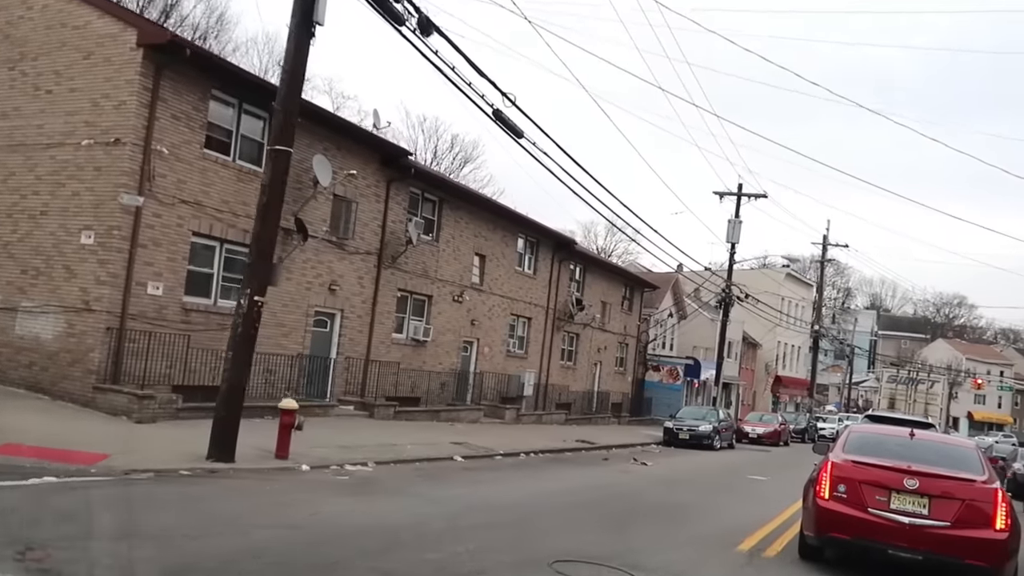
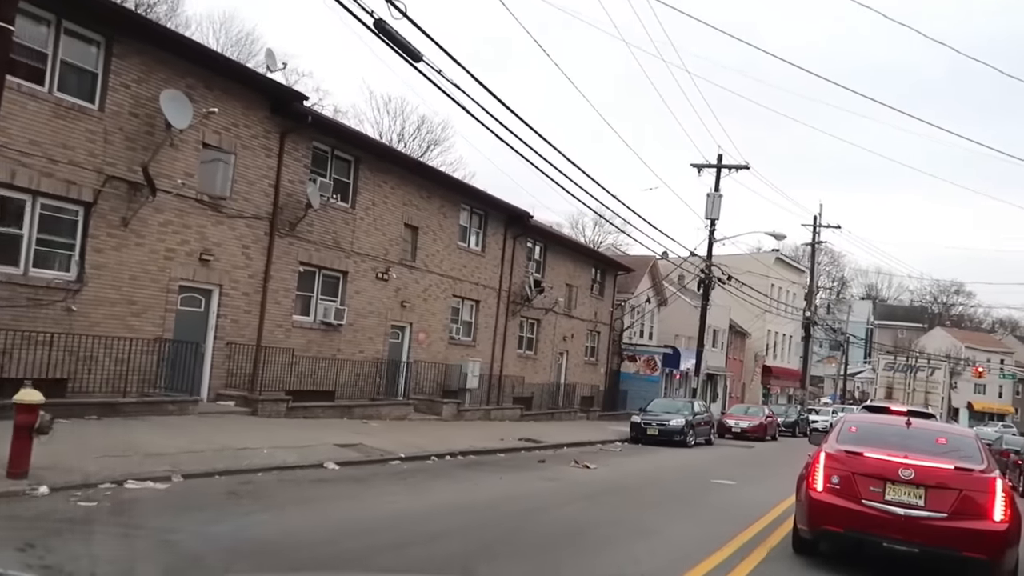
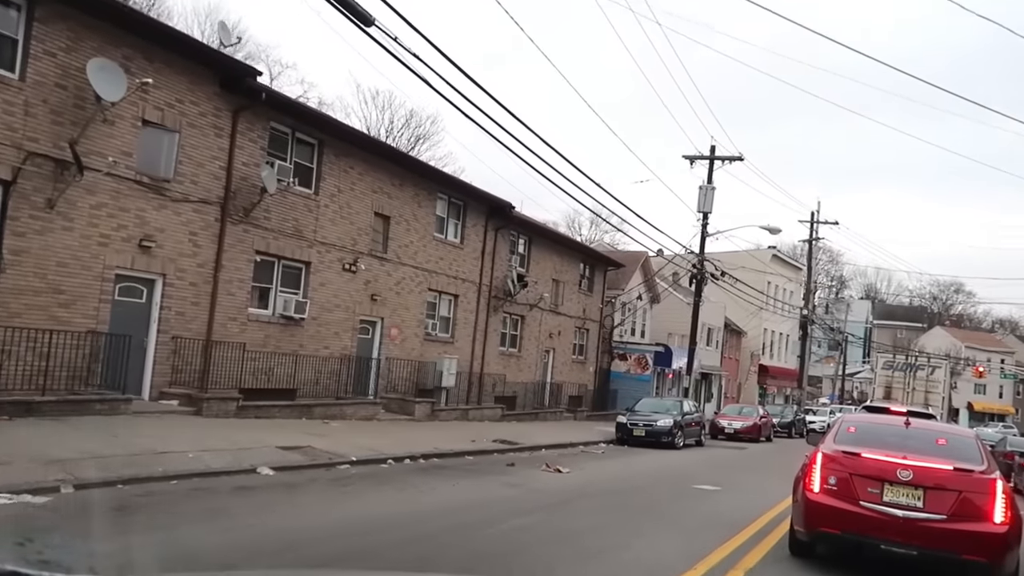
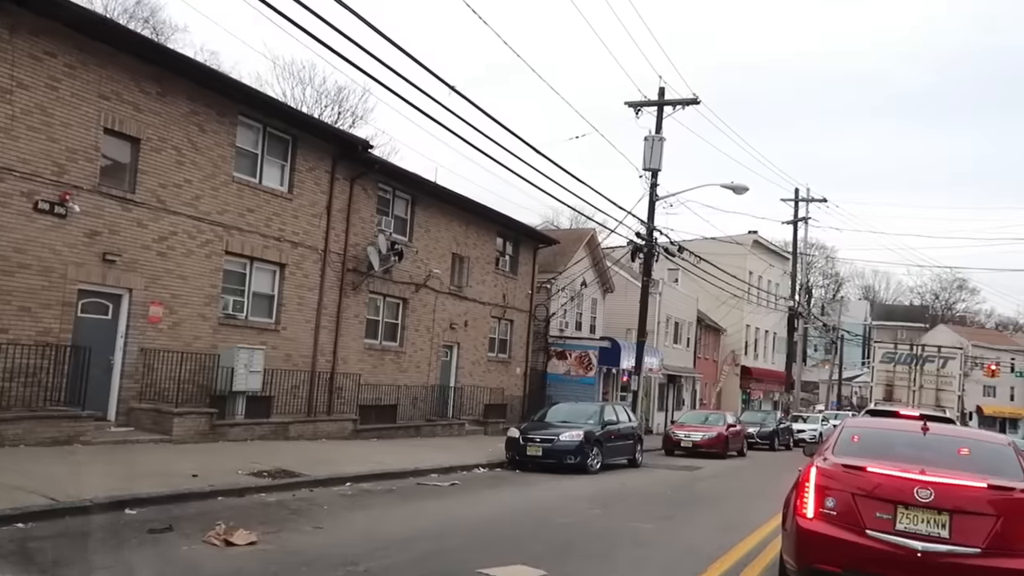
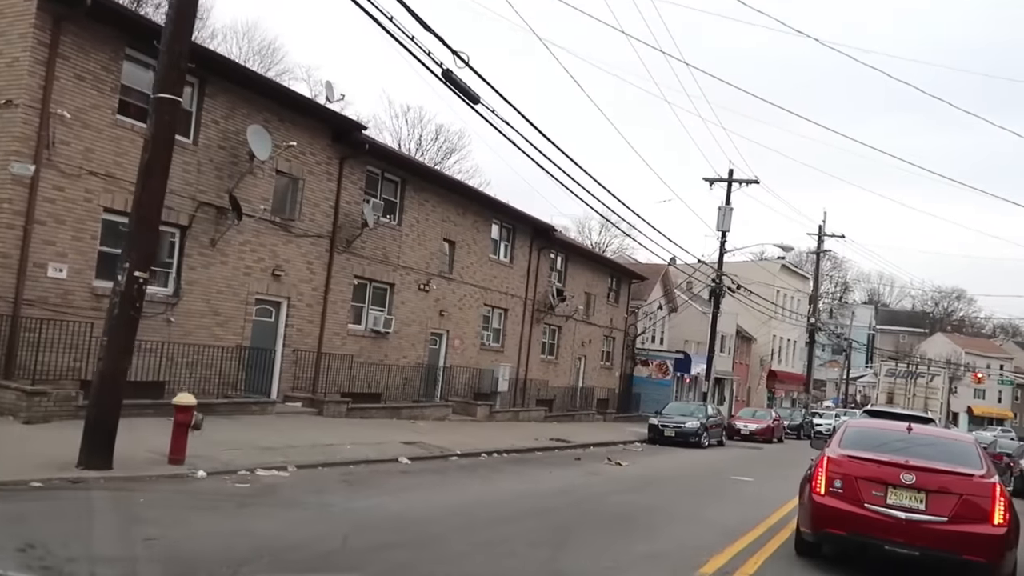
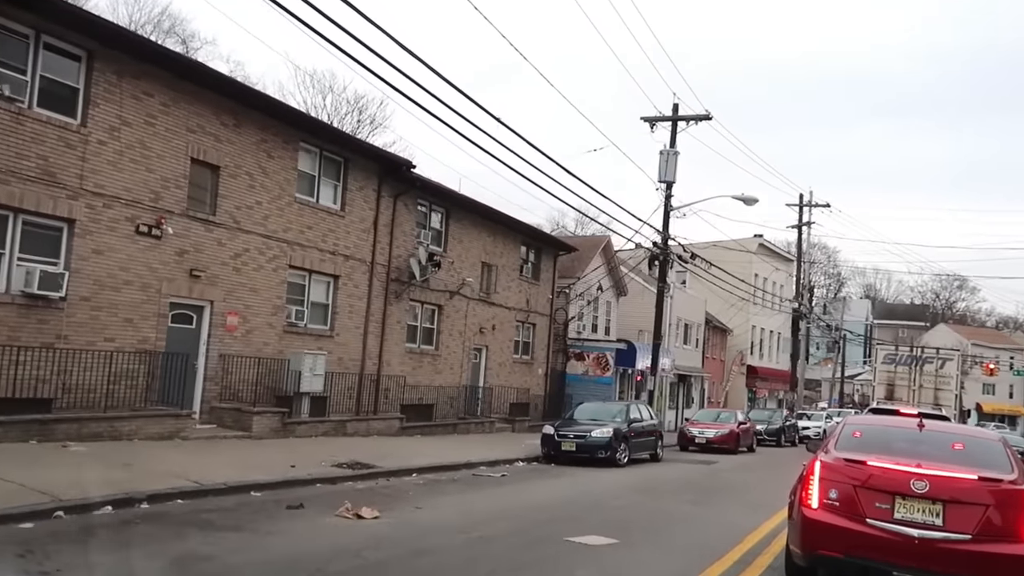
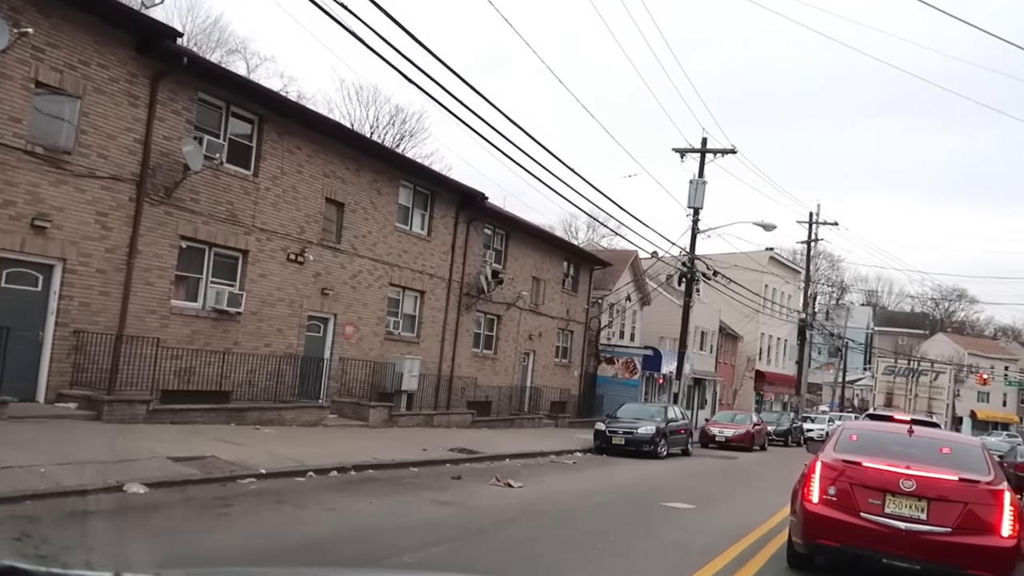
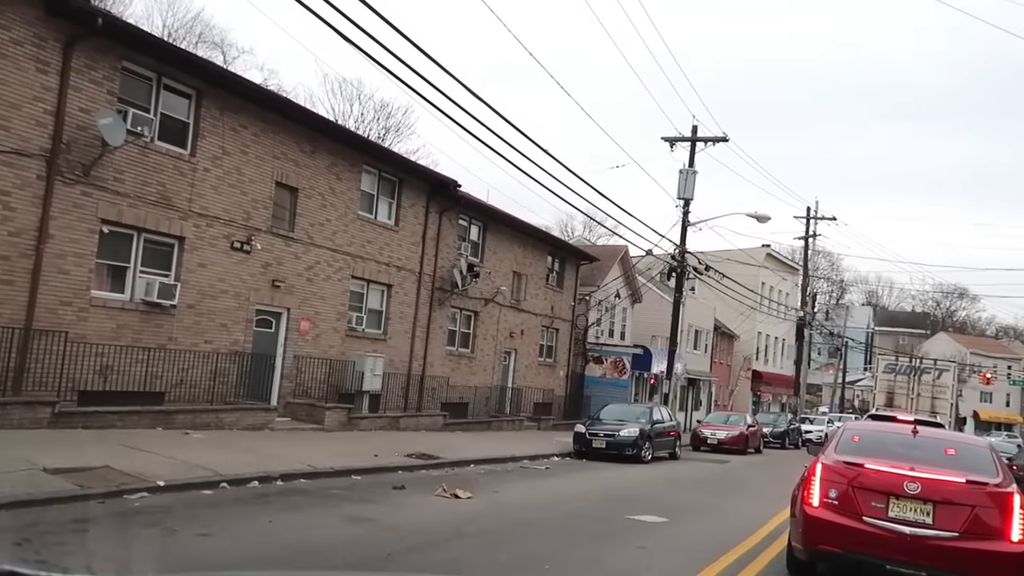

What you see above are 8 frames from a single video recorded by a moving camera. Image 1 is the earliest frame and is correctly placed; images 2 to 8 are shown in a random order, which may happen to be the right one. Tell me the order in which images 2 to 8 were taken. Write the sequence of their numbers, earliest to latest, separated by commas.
5, 2, 3, 7, 8, 6, 4
